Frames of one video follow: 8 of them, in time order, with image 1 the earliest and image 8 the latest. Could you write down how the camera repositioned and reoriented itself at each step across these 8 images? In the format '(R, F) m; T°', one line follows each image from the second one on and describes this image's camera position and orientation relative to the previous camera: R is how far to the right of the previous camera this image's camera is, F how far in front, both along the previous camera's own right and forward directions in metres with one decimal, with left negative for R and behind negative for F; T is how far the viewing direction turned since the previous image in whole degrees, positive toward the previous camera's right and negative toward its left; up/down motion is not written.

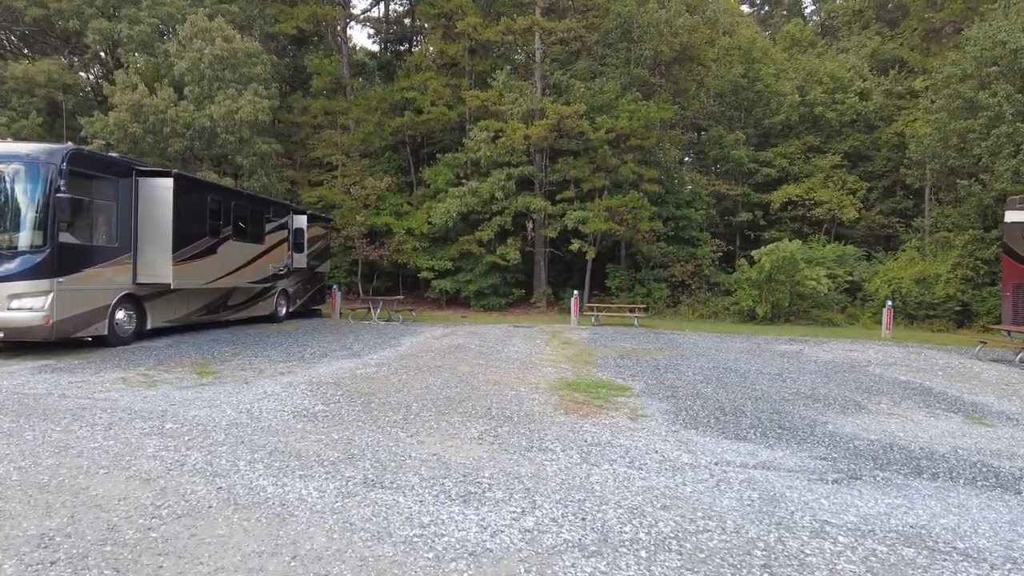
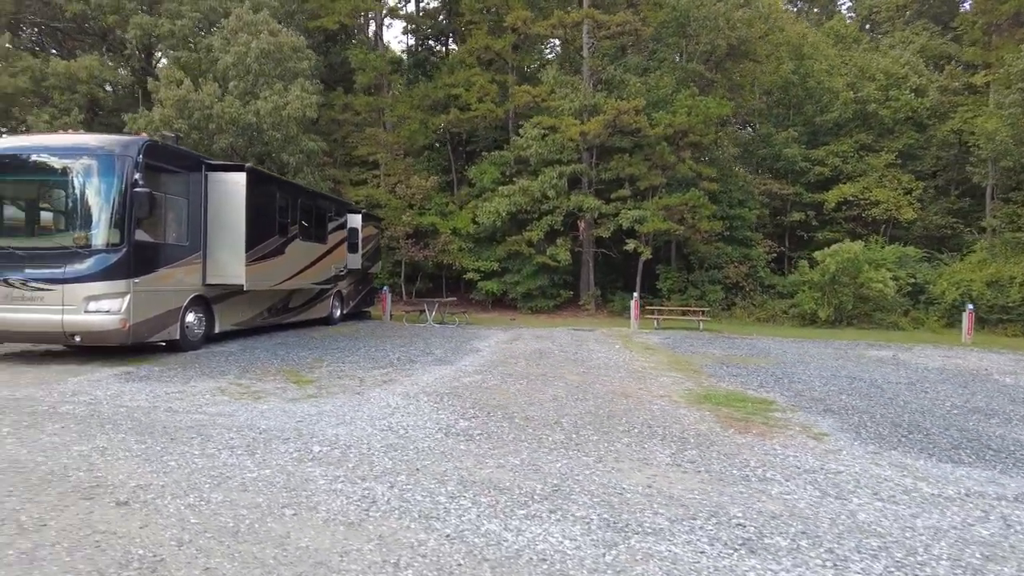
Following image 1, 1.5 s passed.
(-1.4, +0.8) m; -1°
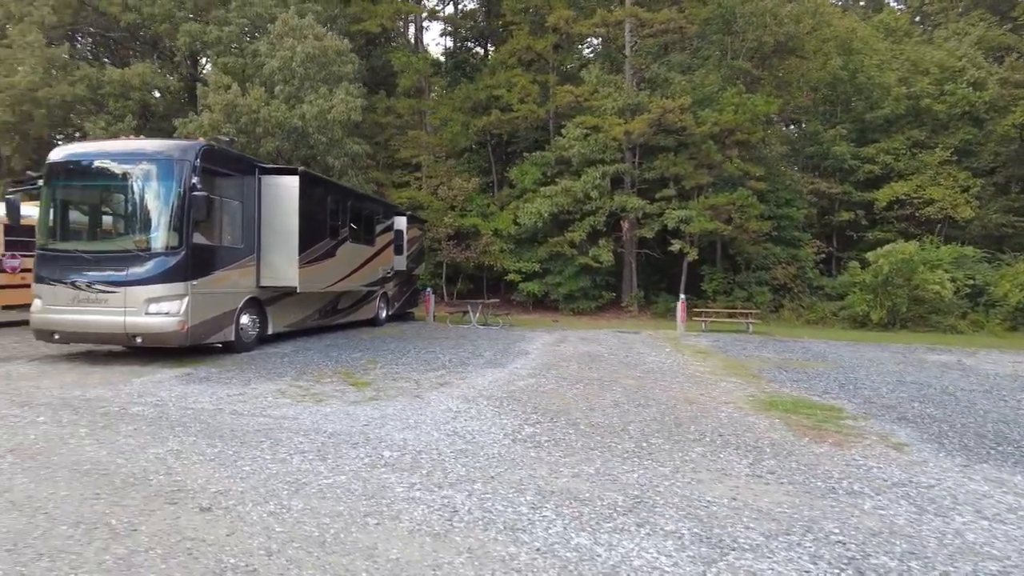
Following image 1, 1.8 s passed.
(-0.3, +0.1) m; -3°
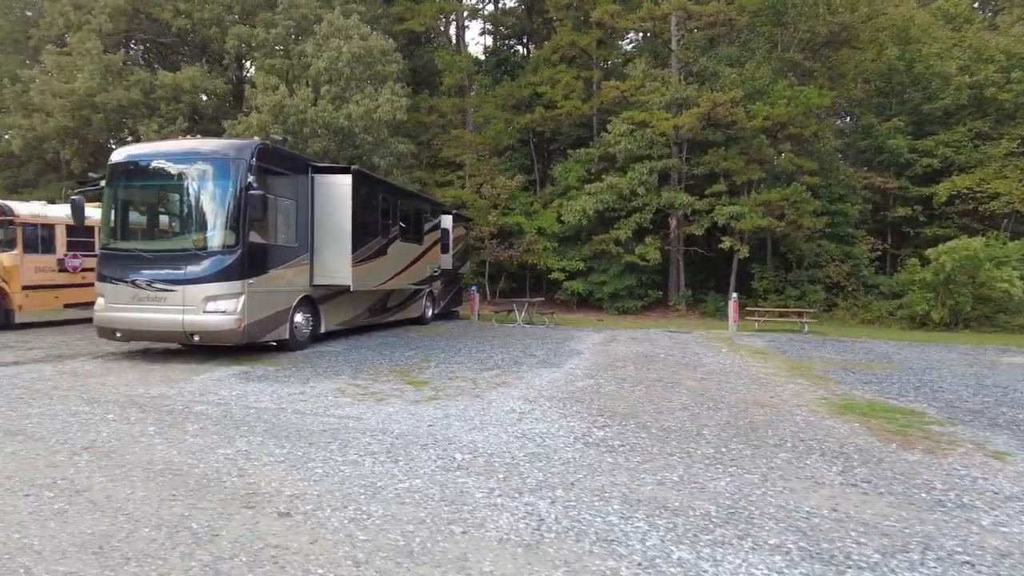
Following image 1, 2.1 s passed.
(-0.3, +0.2) m; -3°
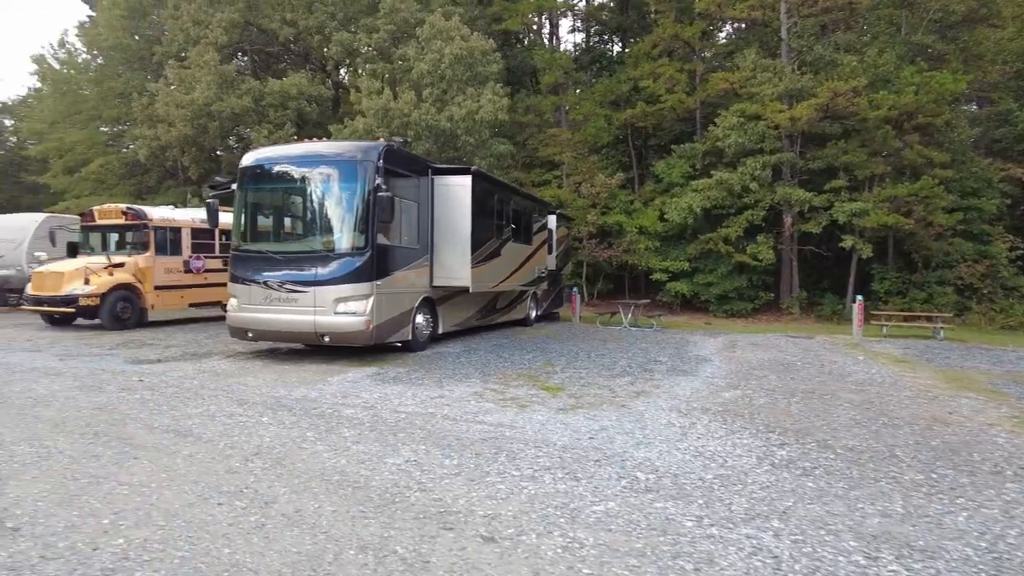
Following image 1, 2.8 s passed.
(-0.7, +0.3) m; -7°
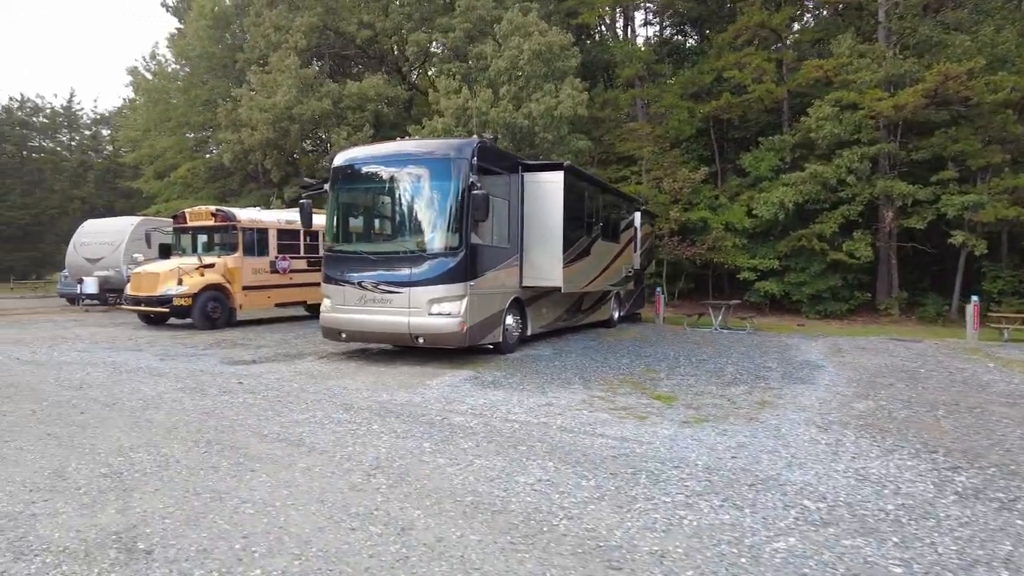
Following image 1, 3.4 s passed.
(-0.5, +0.4) m; -5°
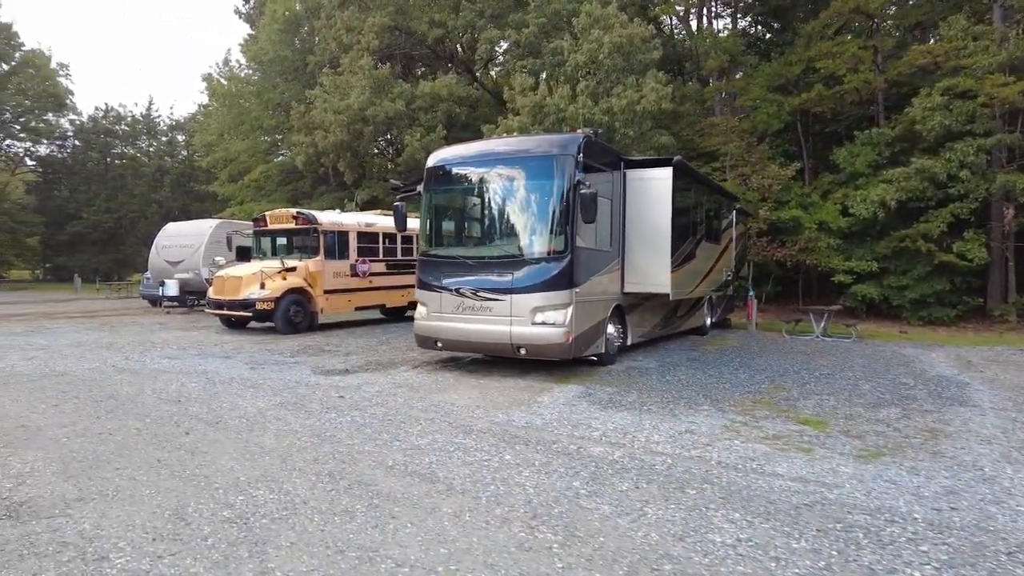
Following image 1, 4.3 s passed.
(-0.7, +0.7) m; -5°
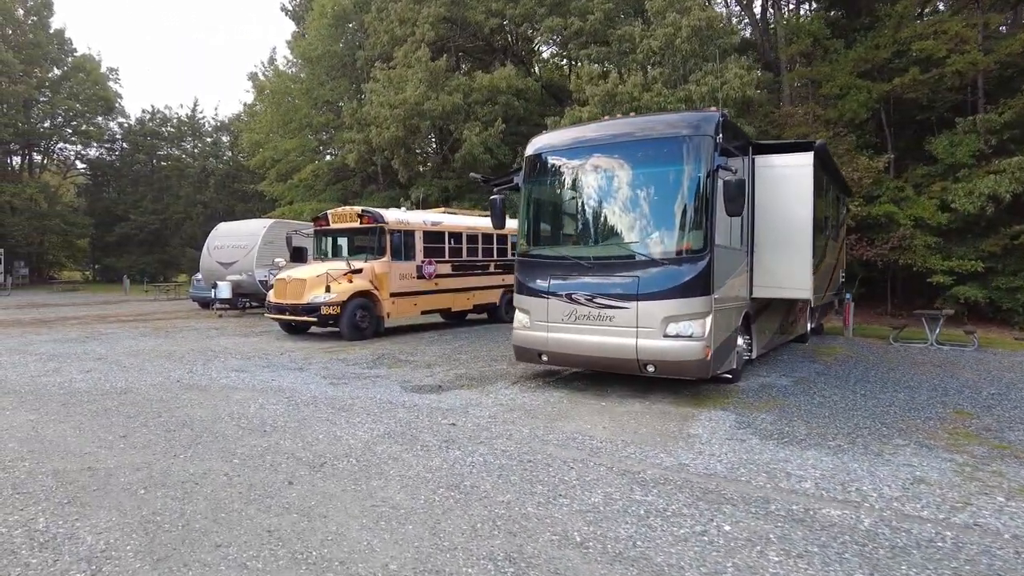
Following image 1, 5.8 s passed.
(-1.0, +1.2) m; -3°
